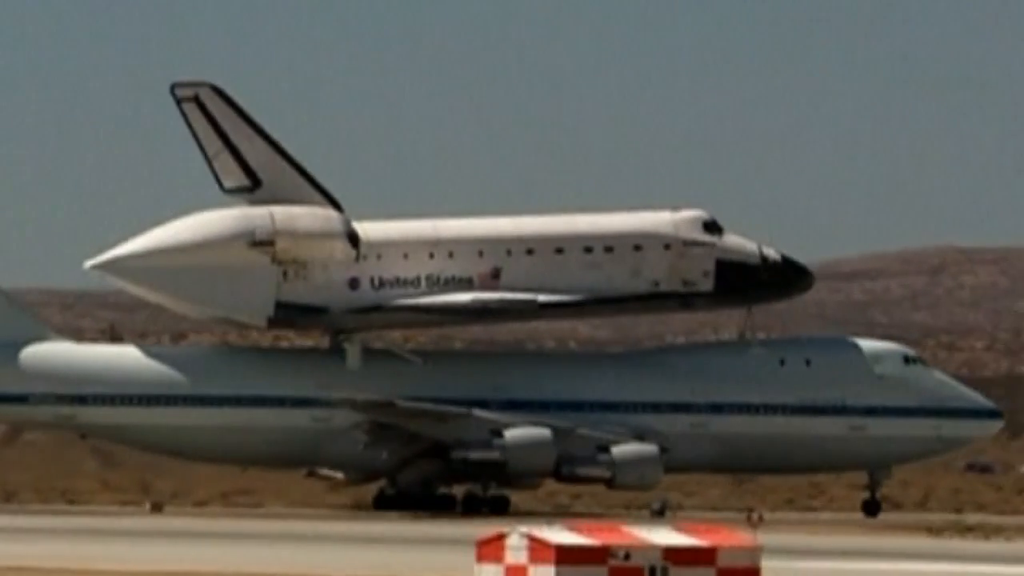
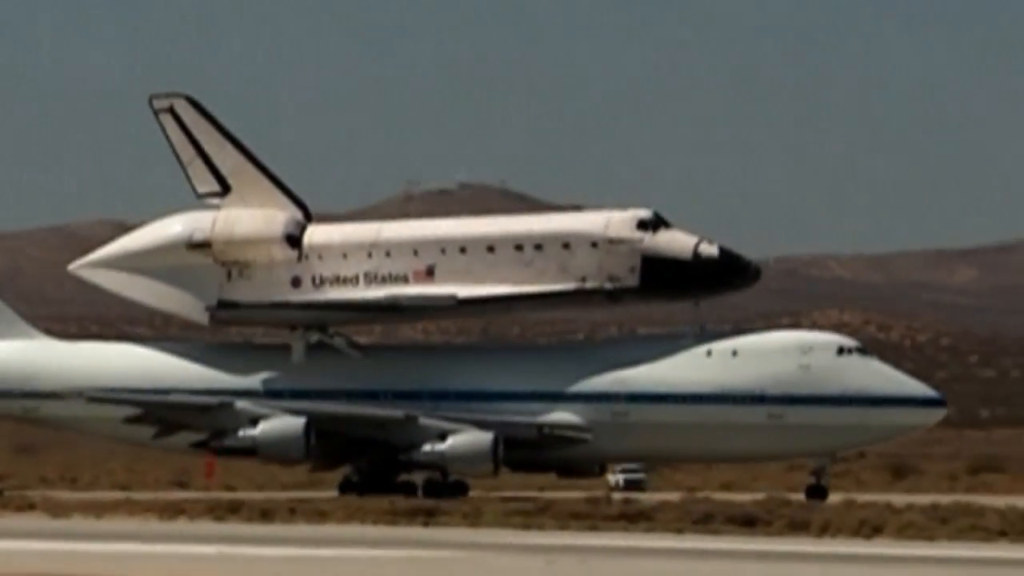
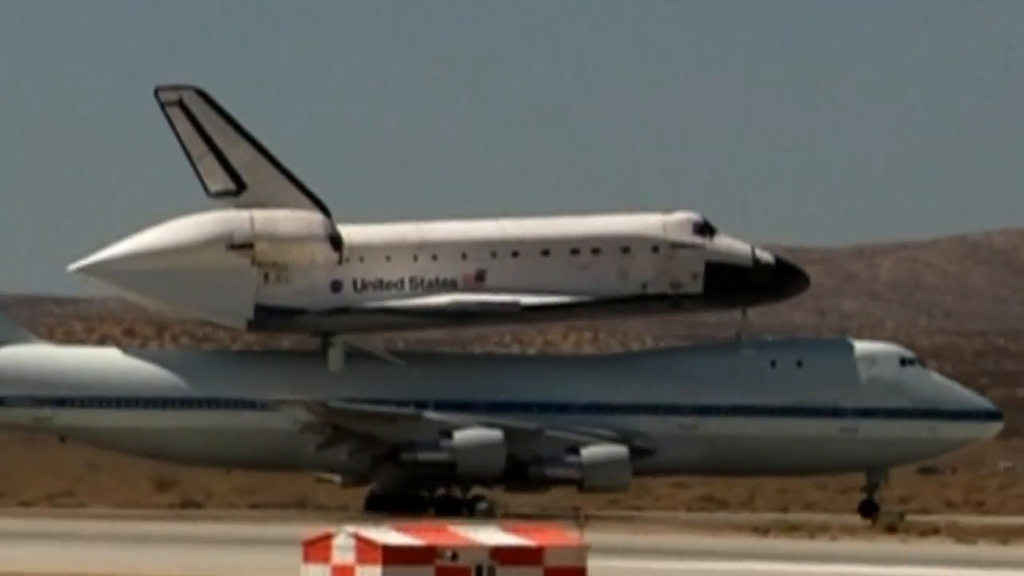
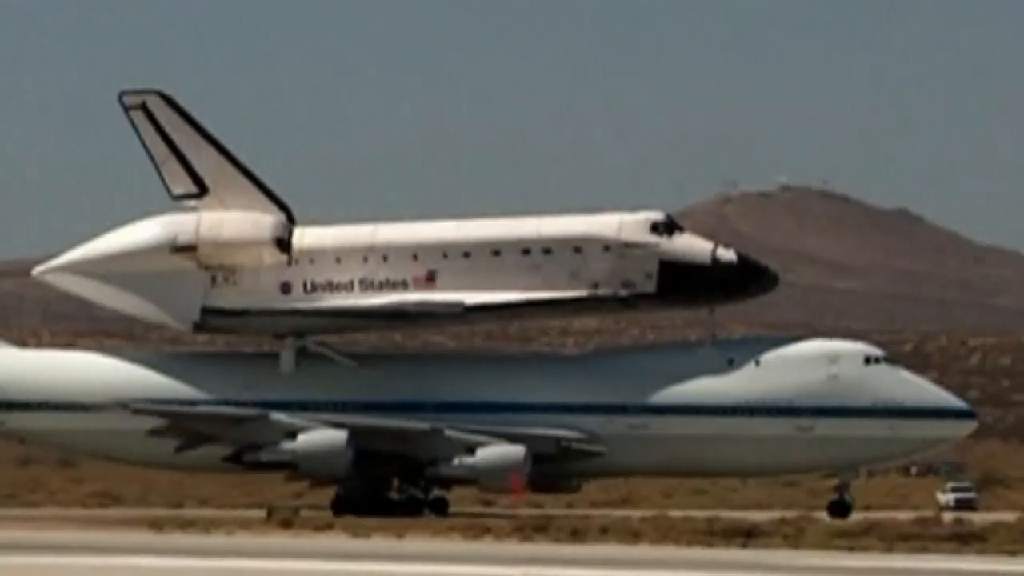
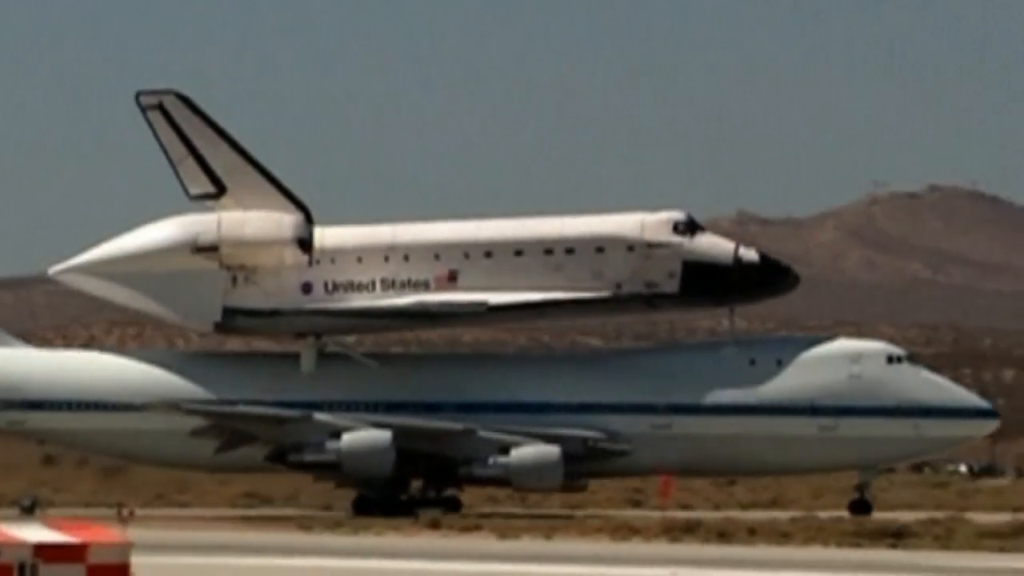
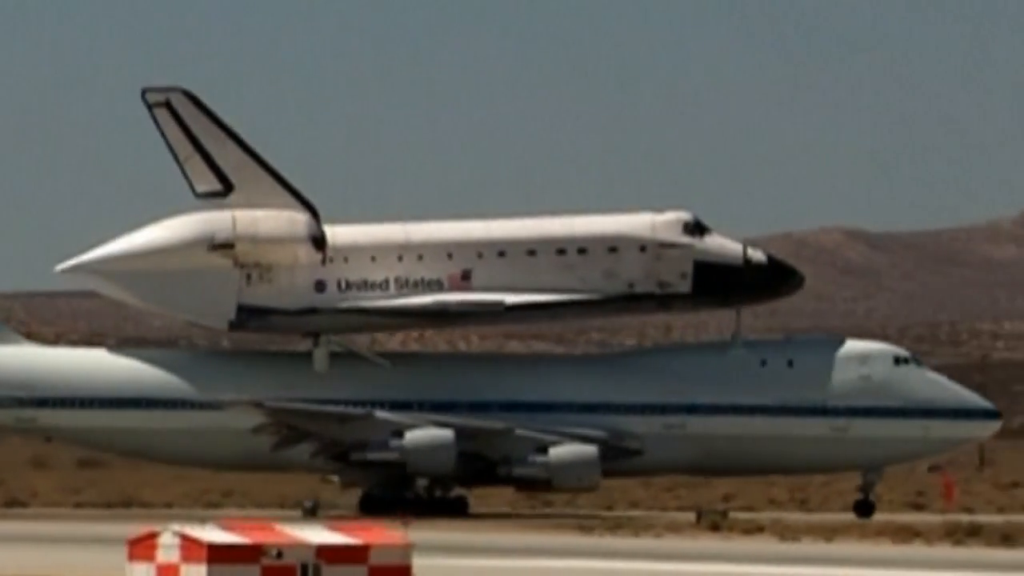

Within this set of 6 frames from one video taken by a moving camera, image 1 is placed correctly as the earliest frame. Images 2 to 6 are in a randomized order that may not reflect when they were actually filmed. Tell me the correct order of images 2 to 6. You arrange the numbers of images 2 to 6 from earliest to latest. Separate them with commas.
3, 6, 5, 4, 2
